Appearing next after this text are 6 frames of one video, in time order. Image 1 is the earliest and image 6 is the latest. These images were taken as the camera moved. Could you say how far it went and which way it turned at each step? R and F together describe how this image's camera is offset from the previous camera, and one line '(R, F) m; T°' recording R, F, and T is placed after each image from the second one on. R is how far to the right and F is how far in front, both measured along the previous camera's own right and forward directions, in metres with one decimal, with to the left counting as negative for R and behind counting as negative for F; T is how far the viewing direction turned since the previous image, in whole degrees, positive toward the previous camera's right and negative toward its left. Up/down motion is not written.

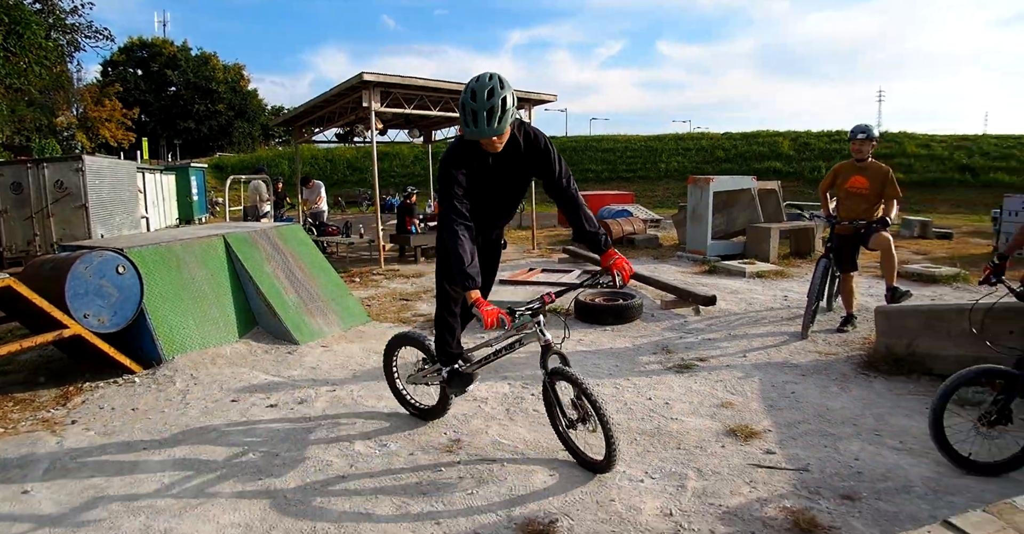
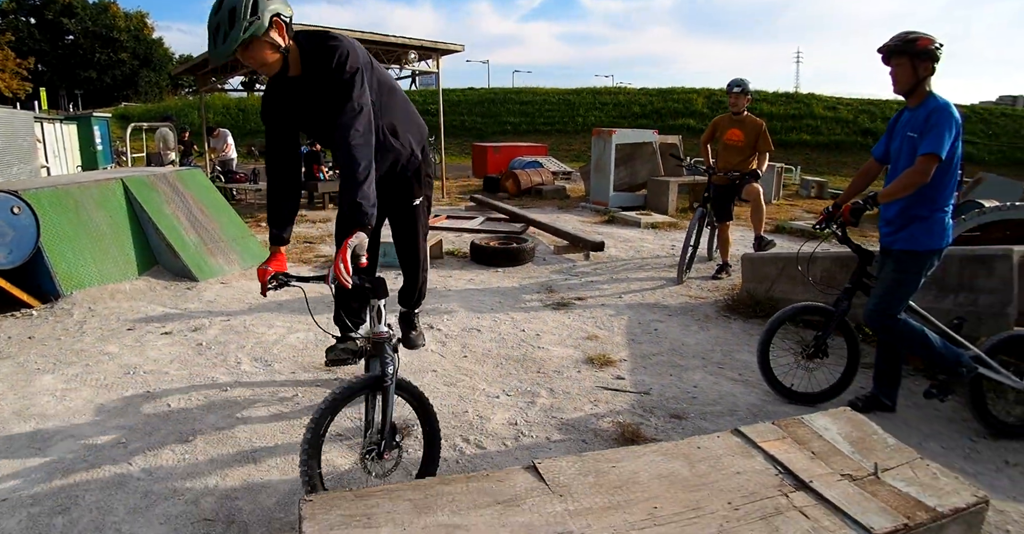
(+0.5, -0.4) m; +4°
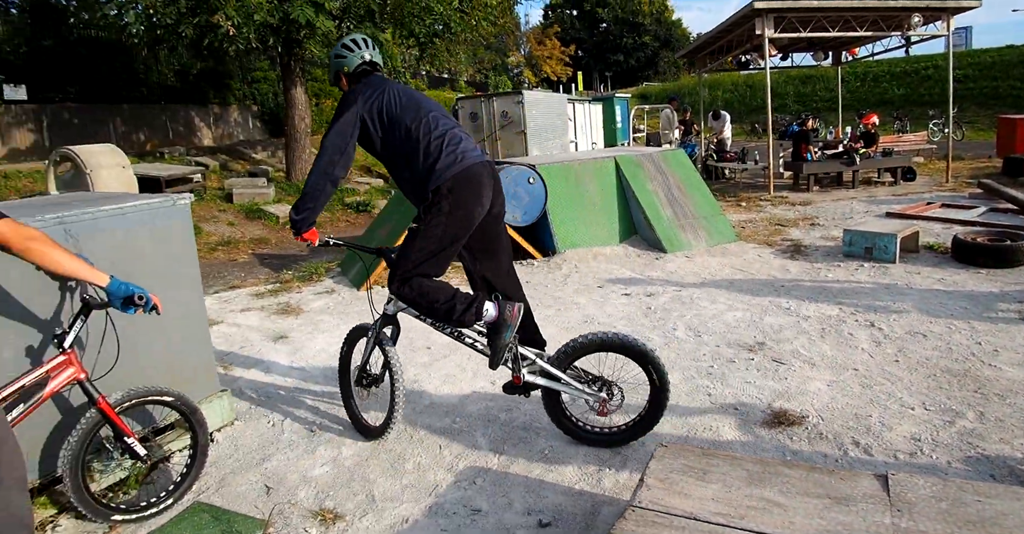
(+0.7, -0.3) m; -45°
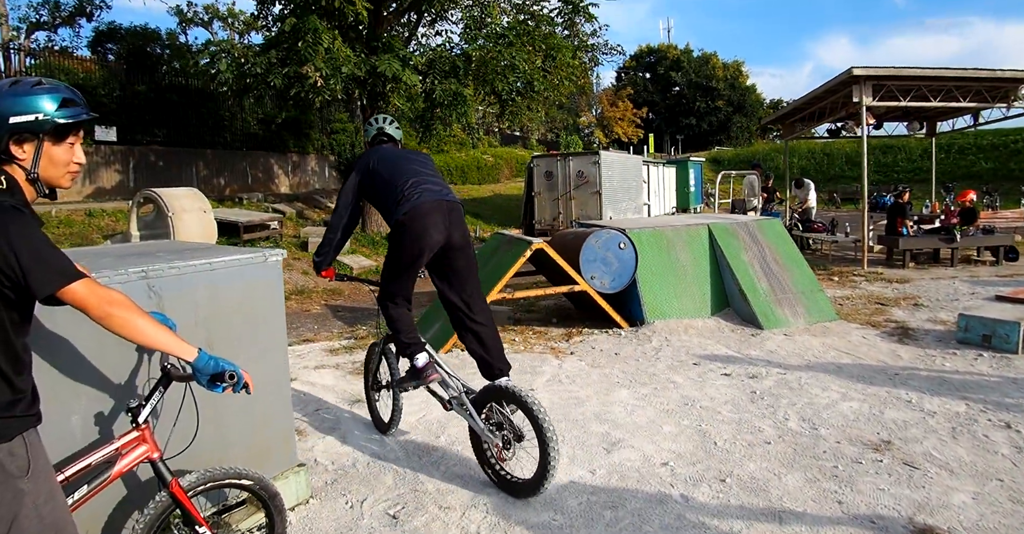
(-0.3, +0.2) m; -5°
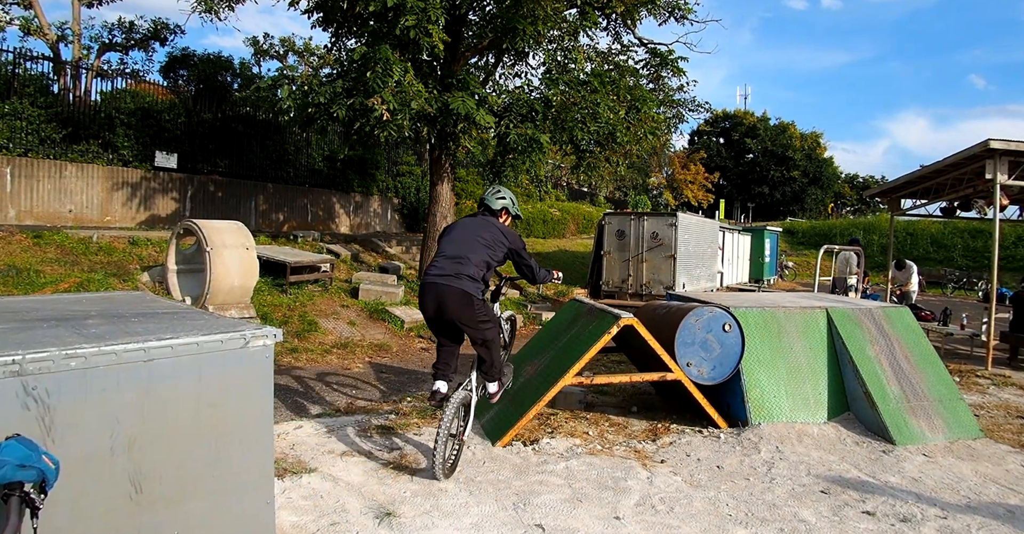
(-0.2, +0.9) m; -5°
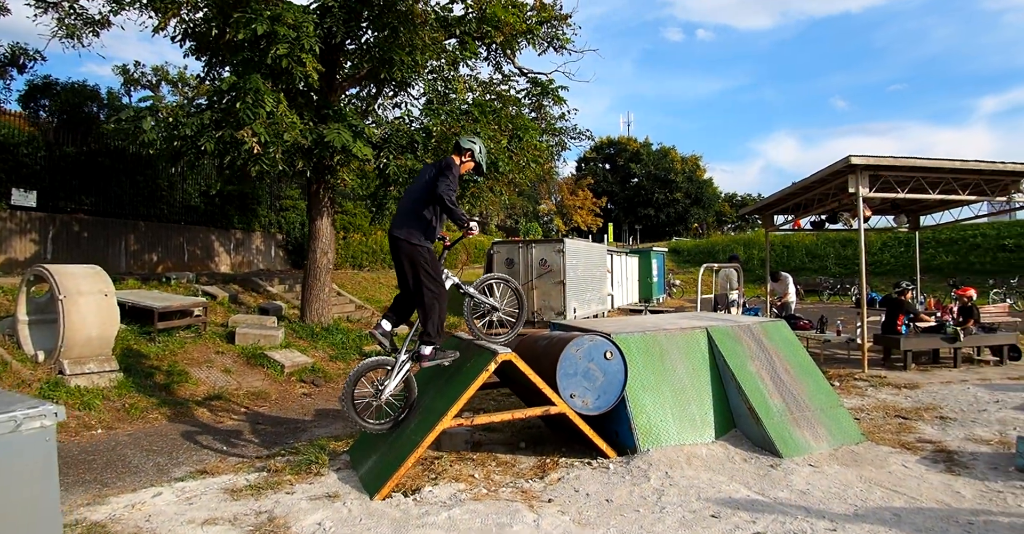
(+0.3, +0.2) m; +8°
